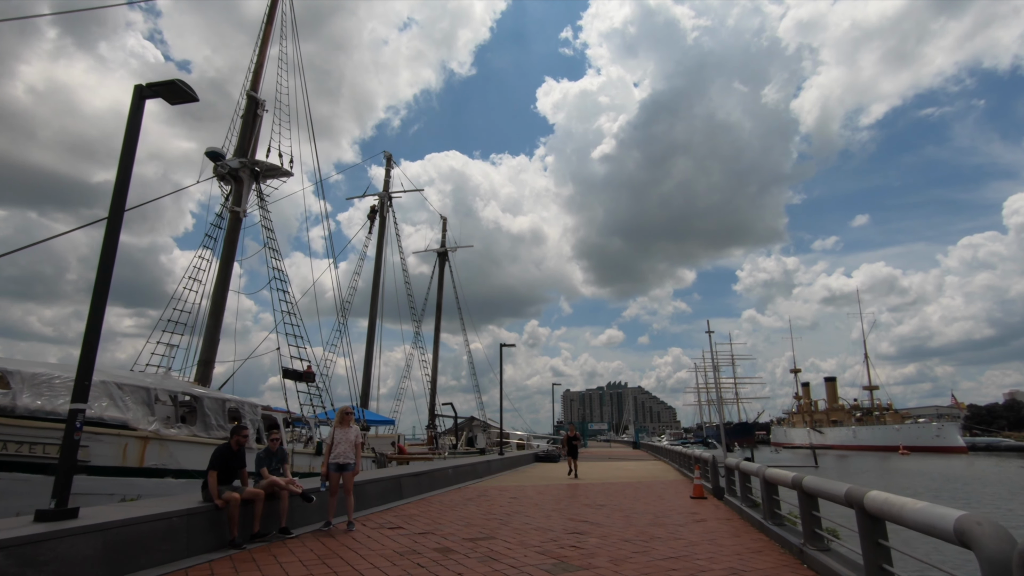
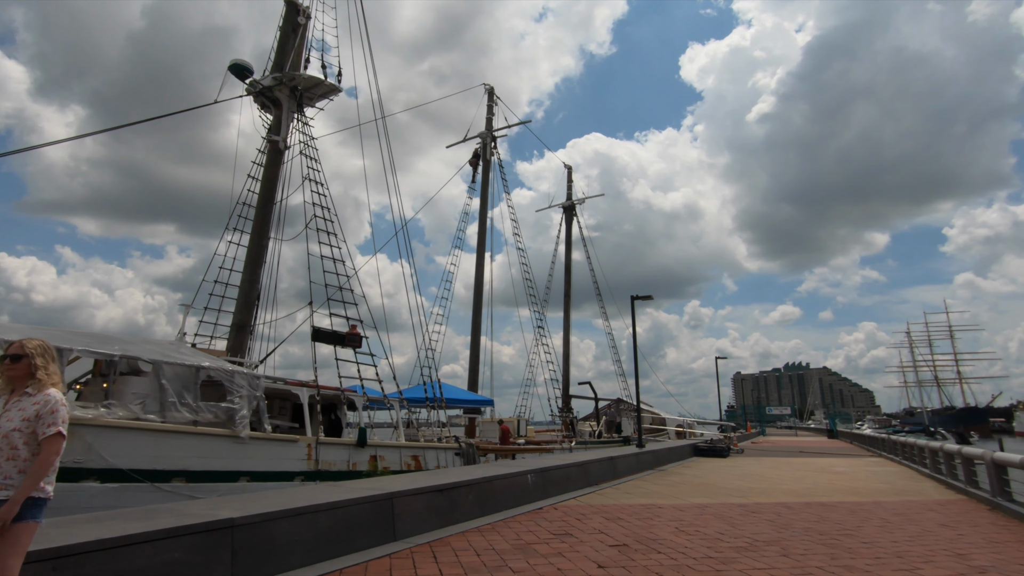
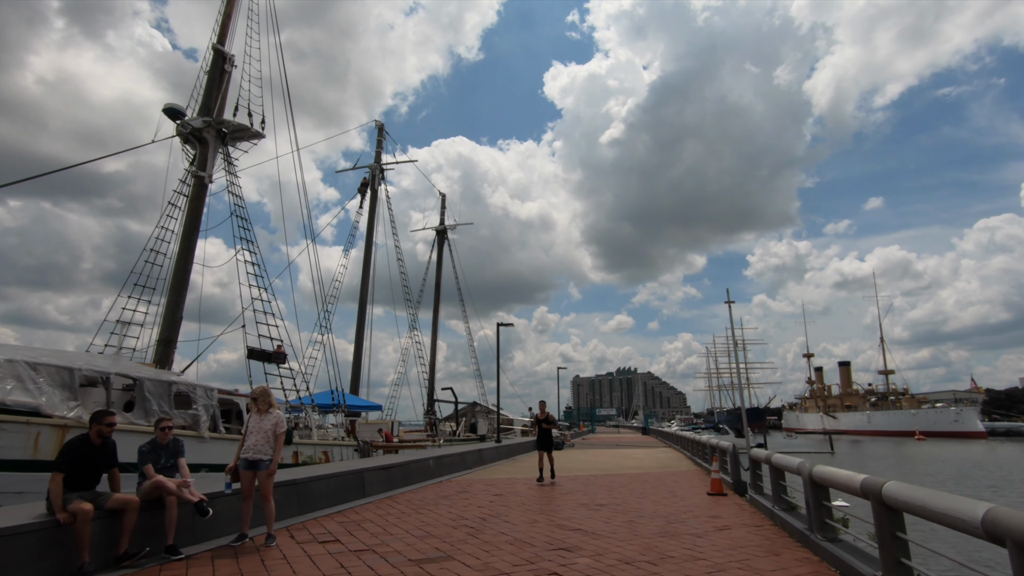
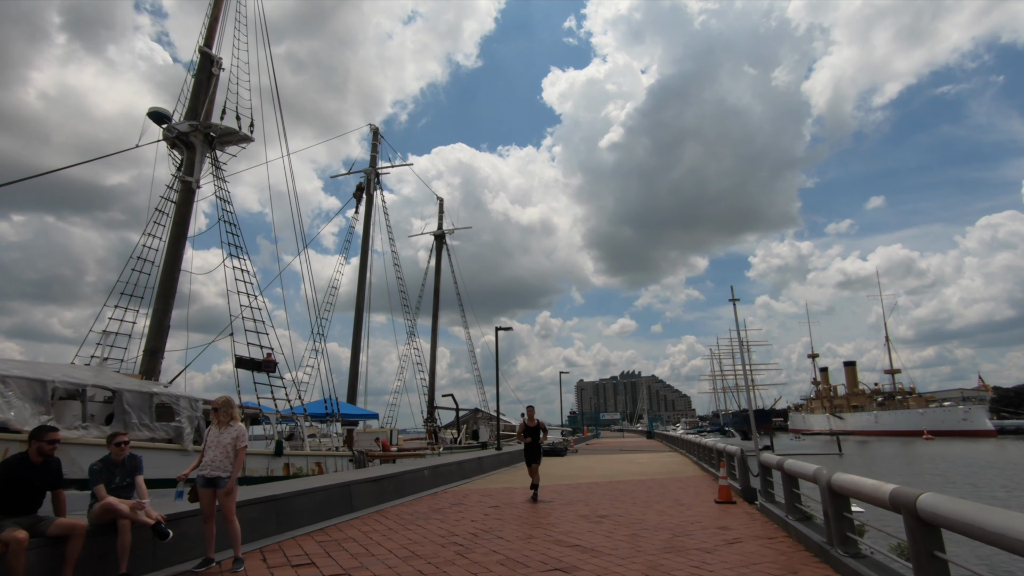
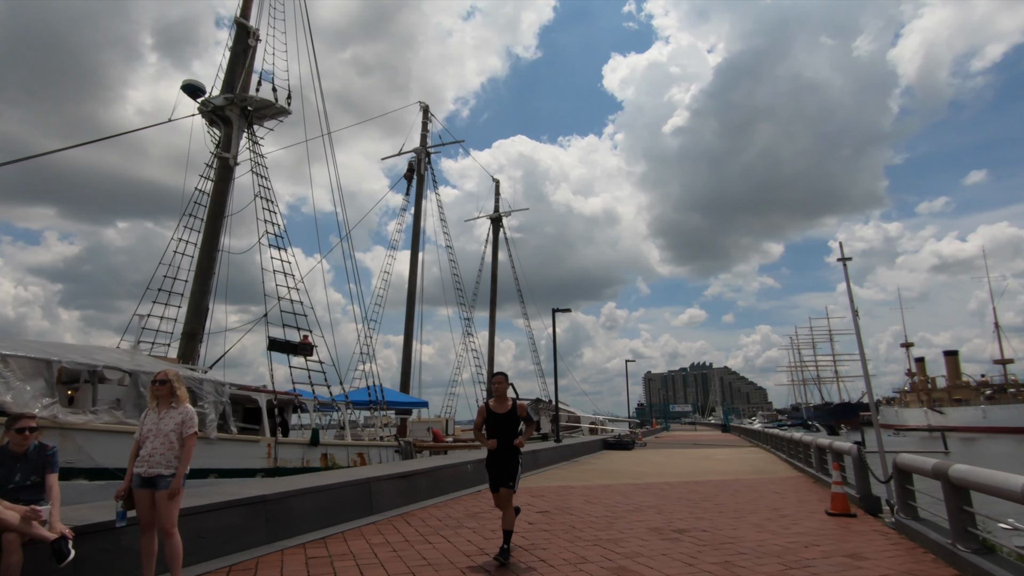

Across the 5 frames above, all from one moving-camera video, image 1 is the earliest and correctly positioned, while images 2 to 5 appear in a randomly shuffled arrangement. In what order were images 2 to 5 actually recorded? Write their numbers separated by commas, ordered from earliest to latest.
3, 4, 5, 2
